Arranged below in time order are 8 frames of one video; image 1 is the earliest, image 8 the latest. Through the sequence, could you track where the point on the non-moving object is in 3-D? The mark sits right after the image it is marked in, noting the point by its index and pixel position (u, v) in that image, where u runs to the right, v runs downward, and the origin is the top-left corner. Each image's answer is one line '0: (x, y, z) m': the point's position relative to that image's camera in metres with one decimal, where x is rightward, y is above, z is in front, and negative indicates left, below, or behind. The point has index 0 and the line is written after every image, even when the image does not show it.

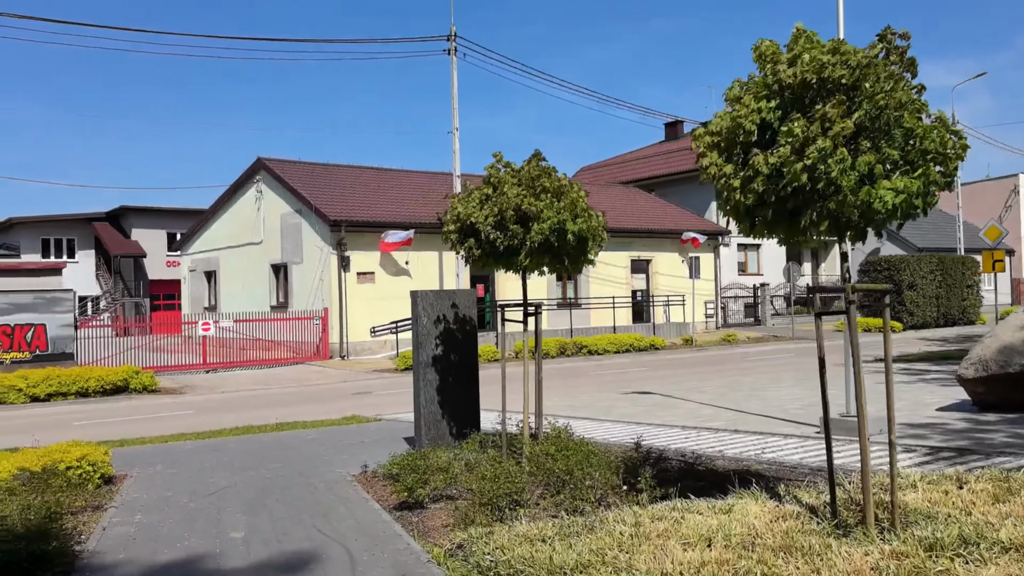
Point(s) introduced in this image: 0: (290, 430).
0: (-3.1, -2.0, +12.4) m
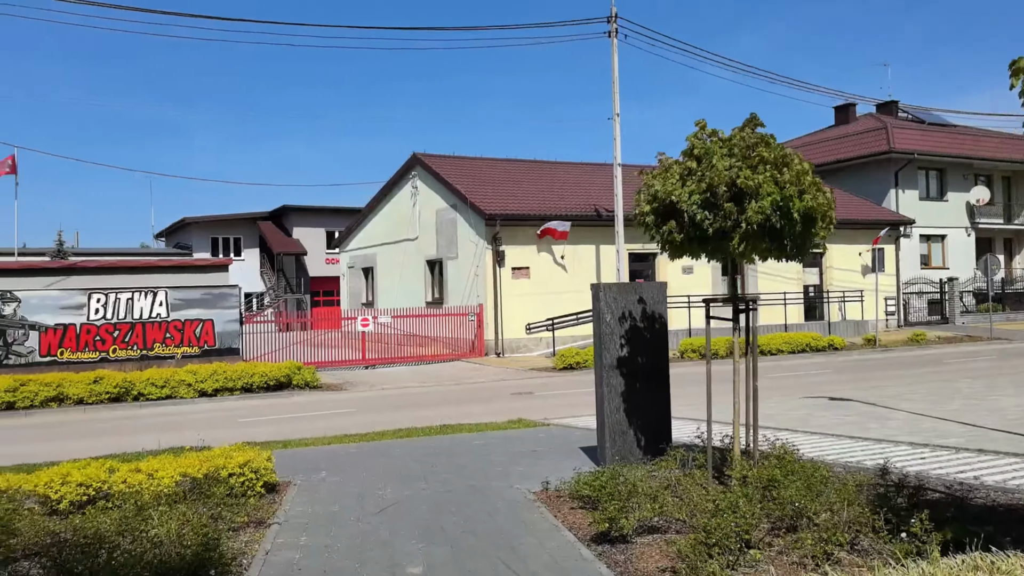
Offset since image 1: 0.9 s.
0: (-0.8, -1.9, +11.5) m
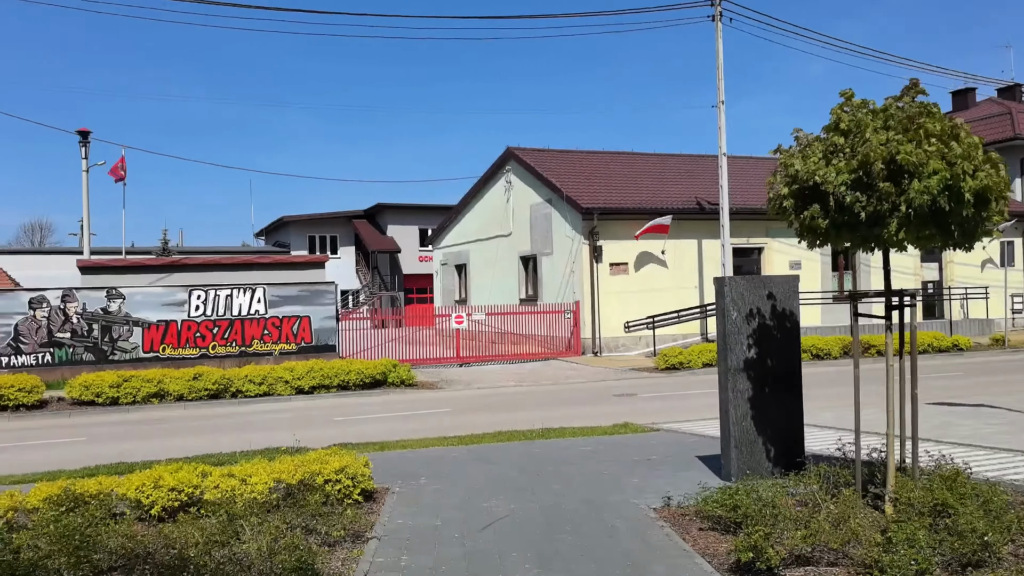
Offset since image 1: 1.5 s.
0: (+0.6, -1.8, +10.9) m
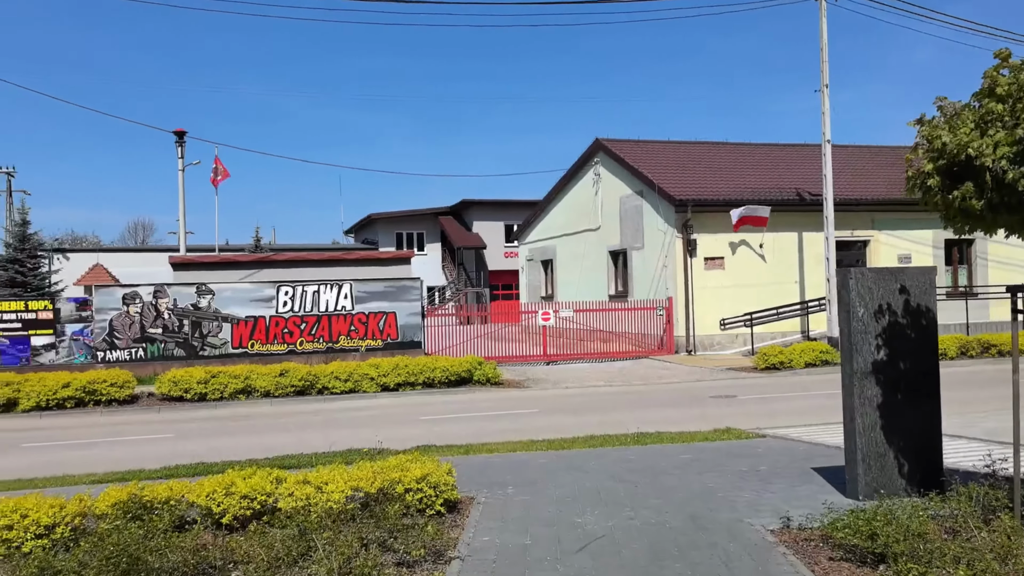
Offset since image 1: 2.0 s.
0: (+1.6, -1.8, +10.1) m
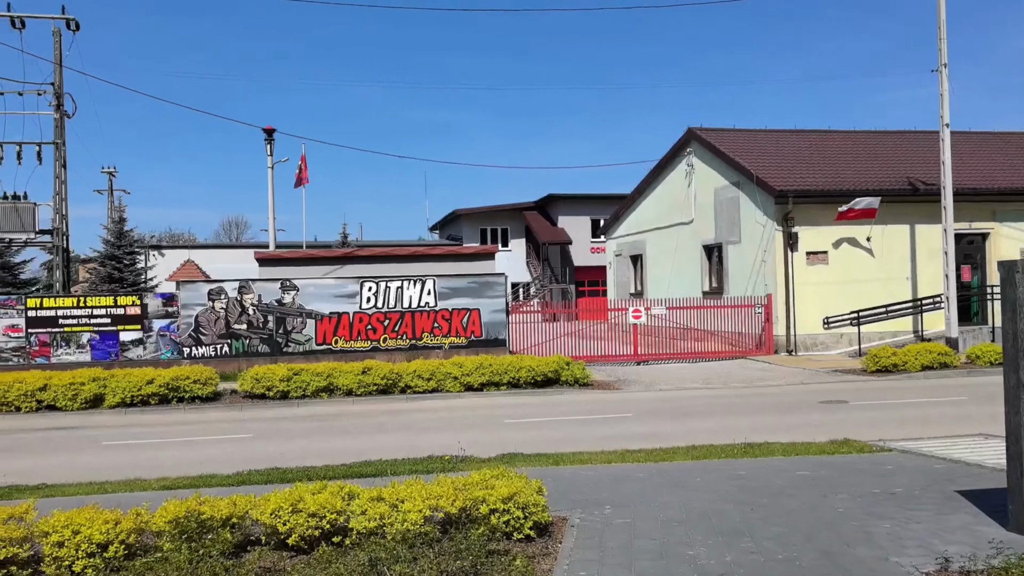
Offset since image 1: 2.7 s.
0: (+2.6, -1.7, +9.1) m
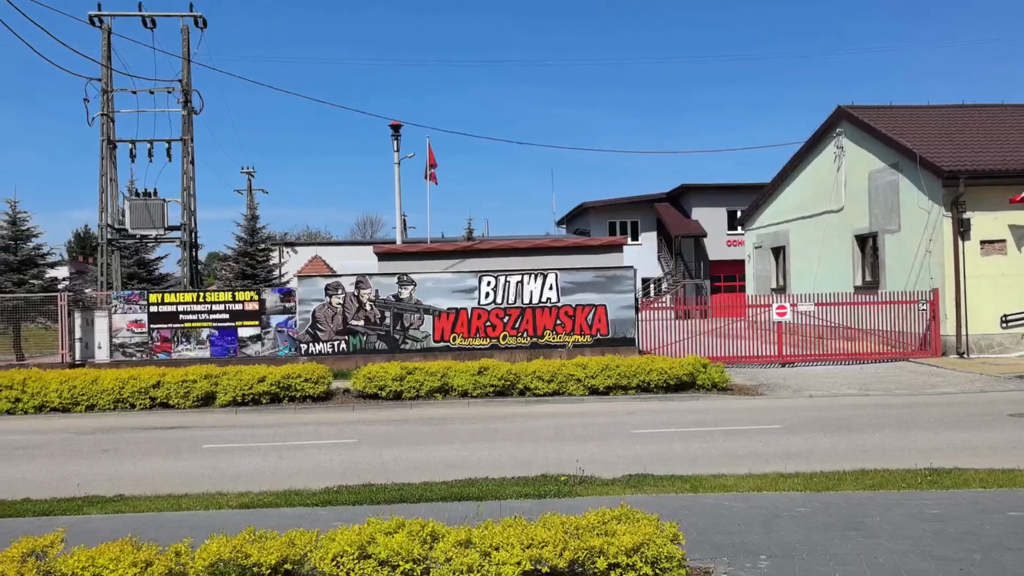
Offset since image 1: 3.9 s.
0: (+3.7, -1.6, +7.3) m
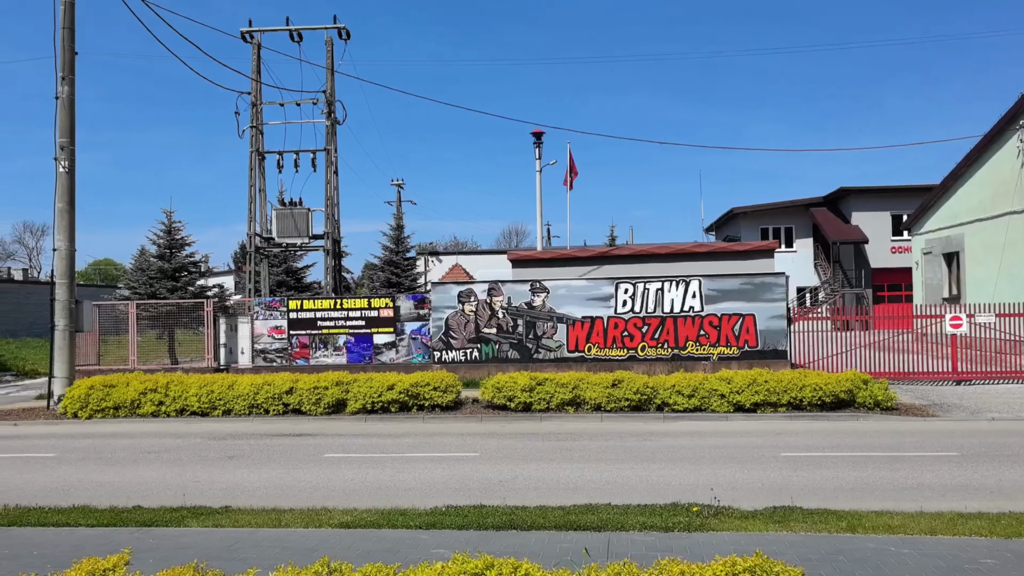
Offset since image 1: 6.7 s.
0: (+4.5, -1.7, +5.9) m
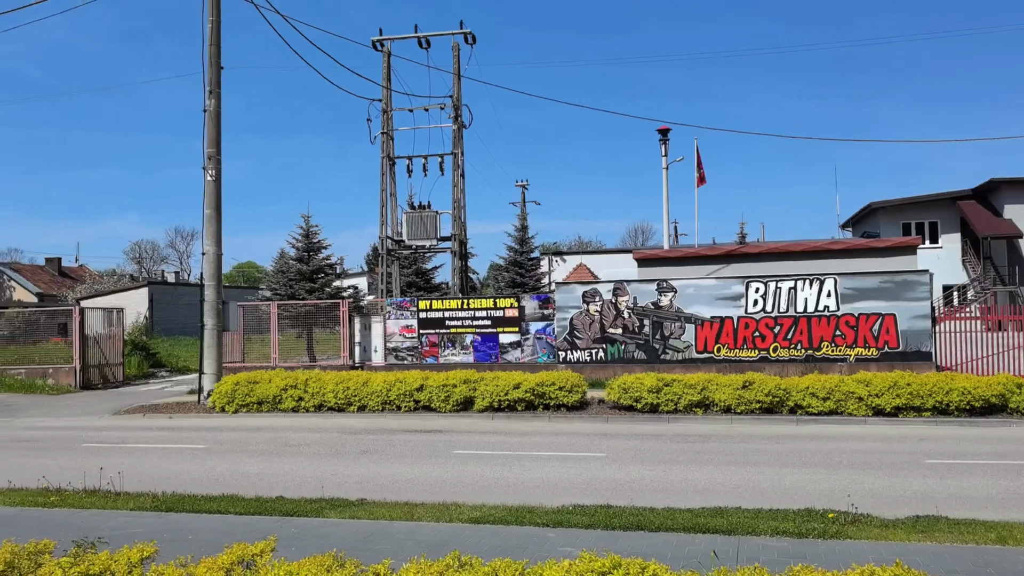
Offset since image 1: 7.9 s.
0: (+5.3, -1.7, +5.2) m
